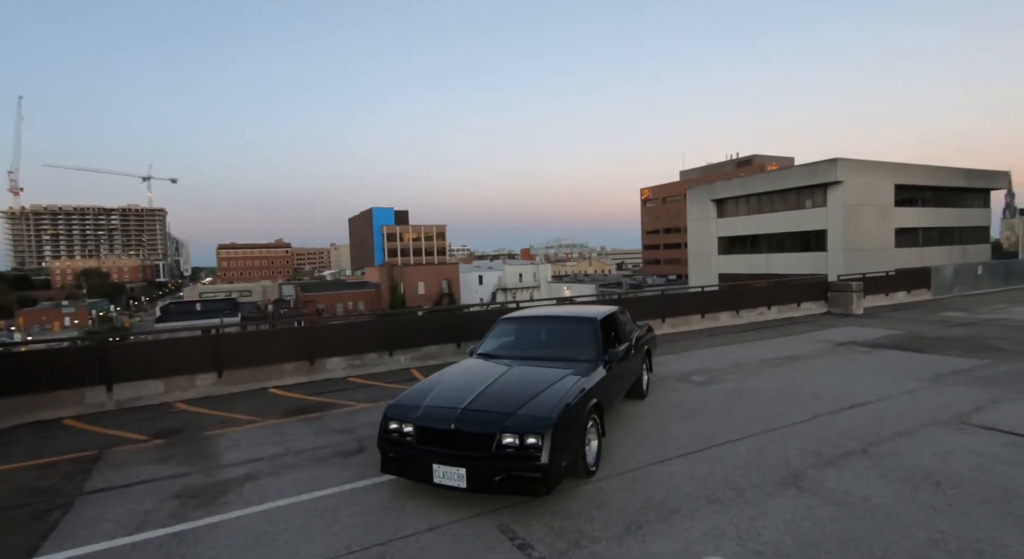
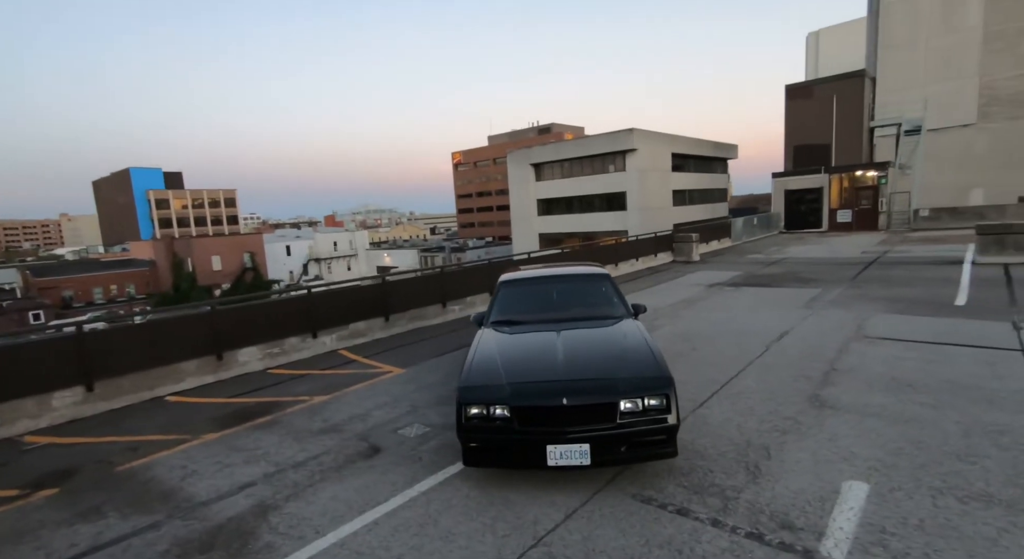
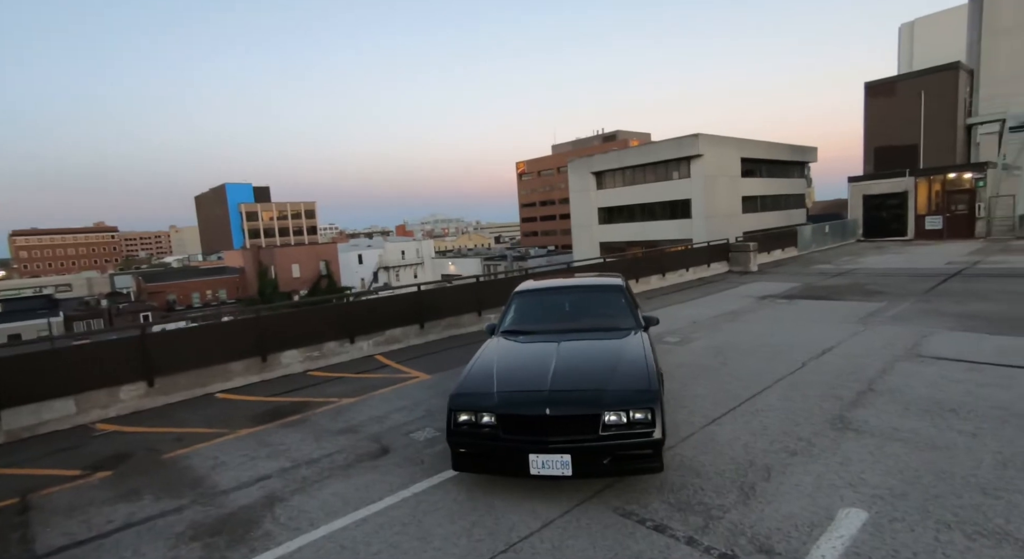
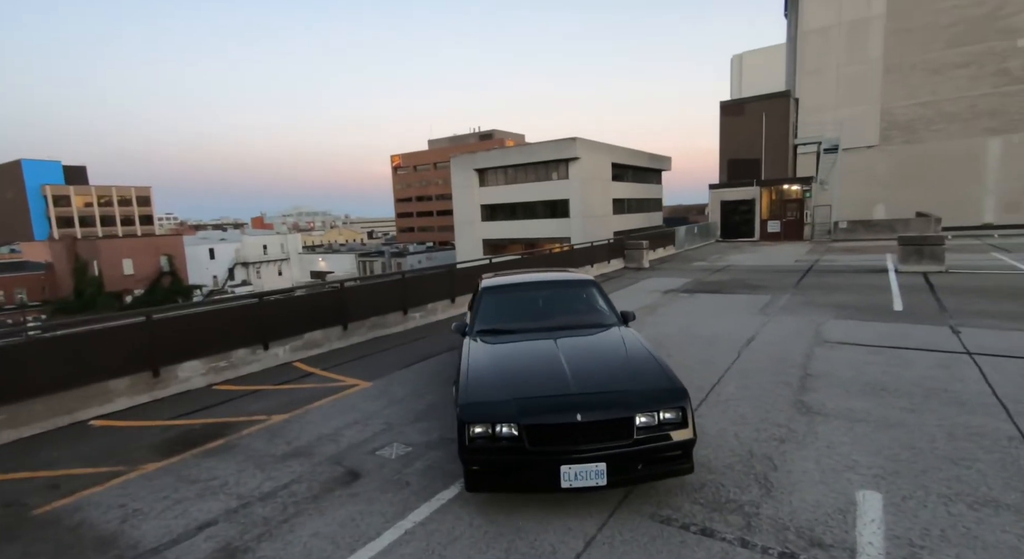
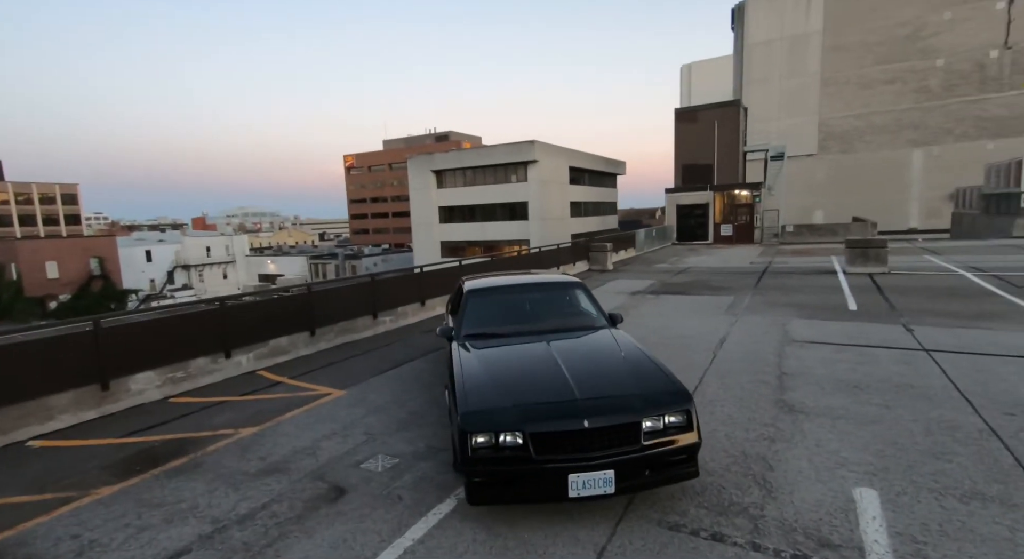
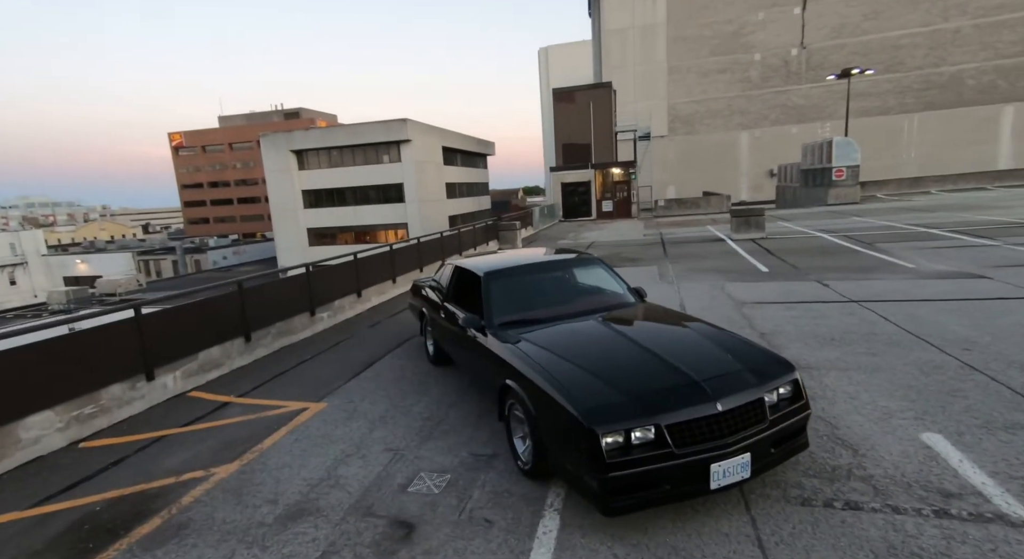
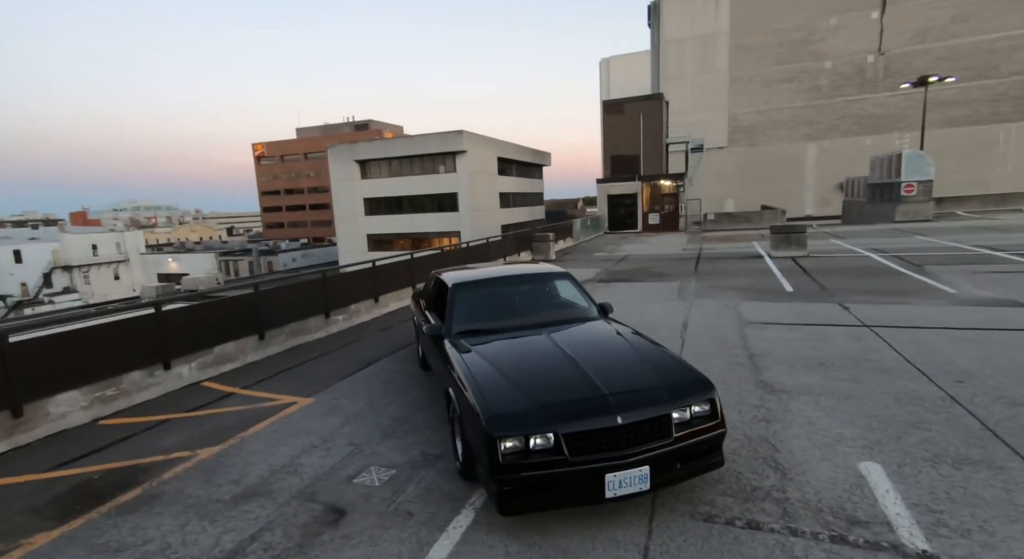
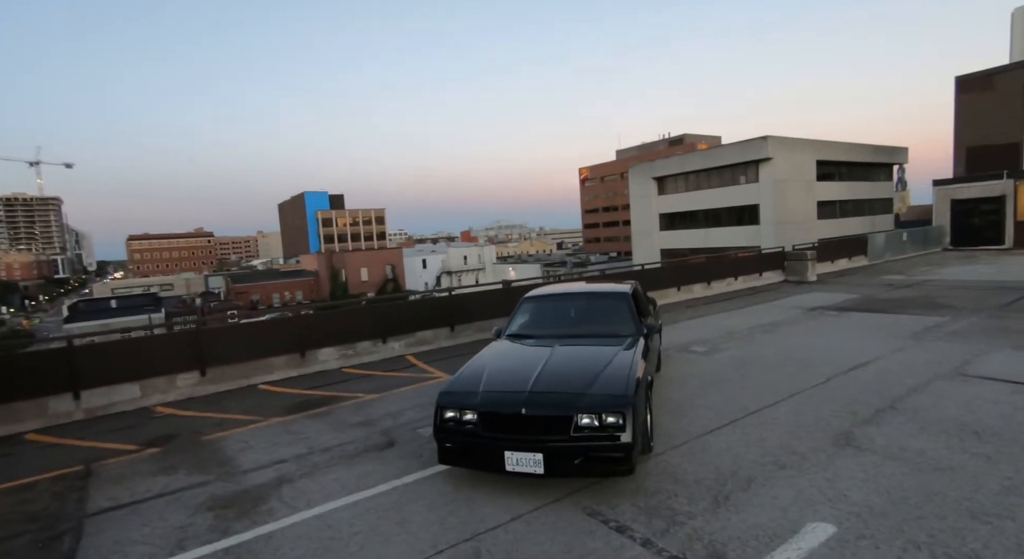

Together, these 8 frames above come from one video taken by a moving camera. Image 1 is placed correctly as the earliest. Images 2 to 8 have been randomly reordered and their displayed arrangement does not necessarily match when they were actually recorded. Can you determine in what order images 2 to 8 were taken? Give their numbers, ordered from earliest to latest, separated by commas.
8, 3, 2, 4, 5, 7, 6
